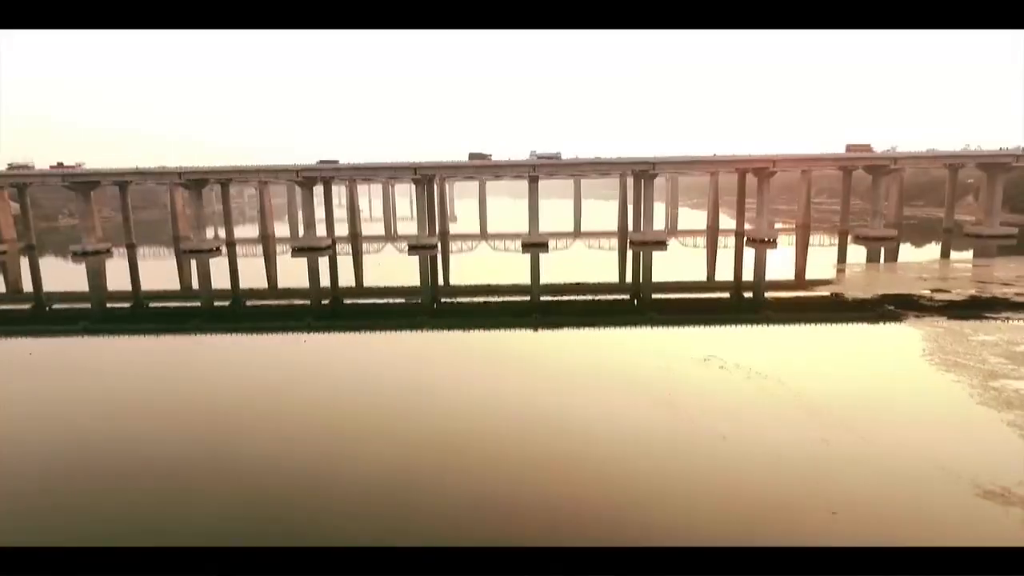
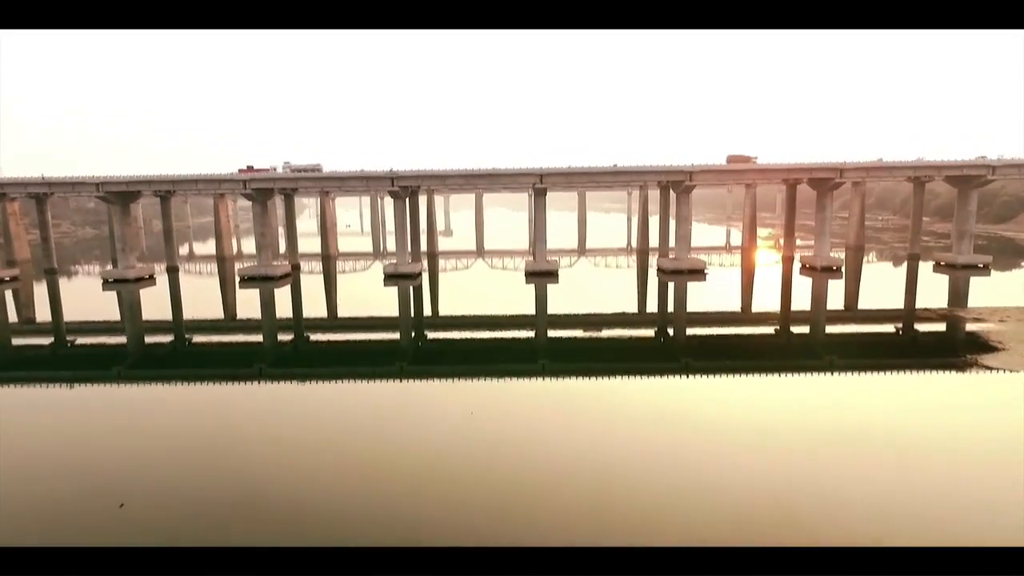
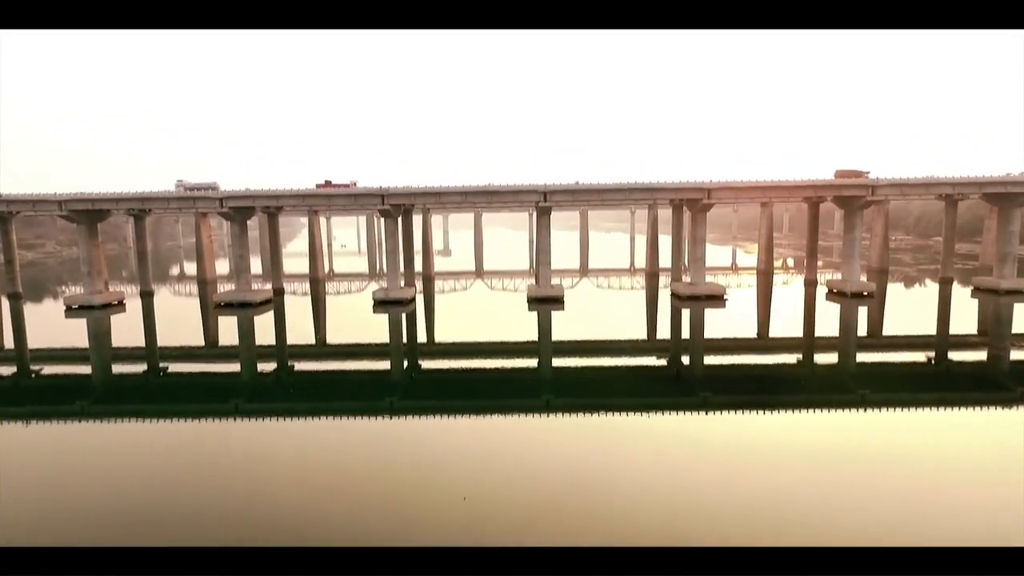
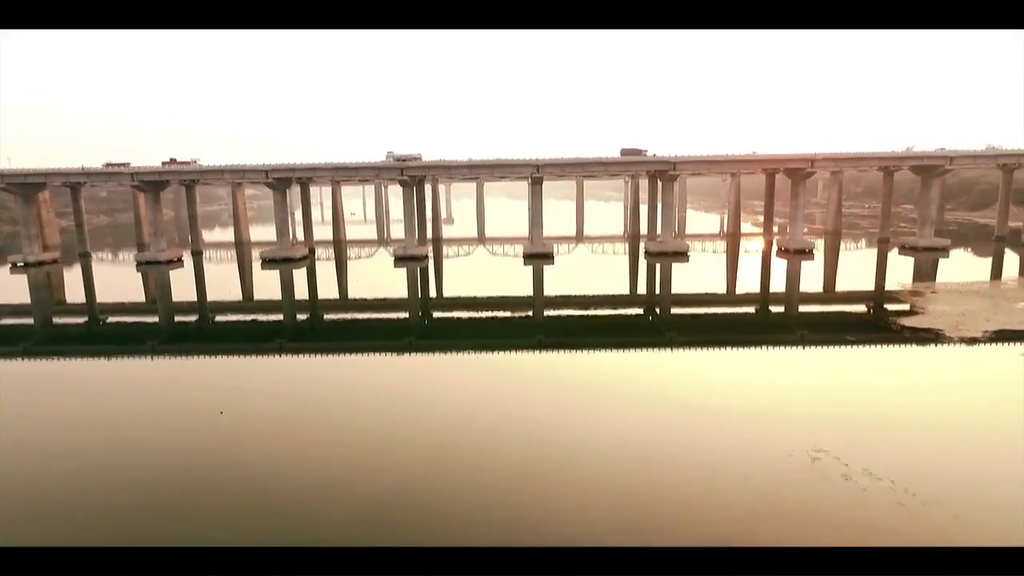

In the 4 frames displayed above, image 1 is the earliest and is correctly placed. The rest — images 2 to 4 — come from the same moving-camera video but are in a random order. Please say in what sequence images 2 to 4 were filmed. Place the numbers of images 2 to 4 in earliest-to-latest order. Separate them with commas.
4, 2, 3
